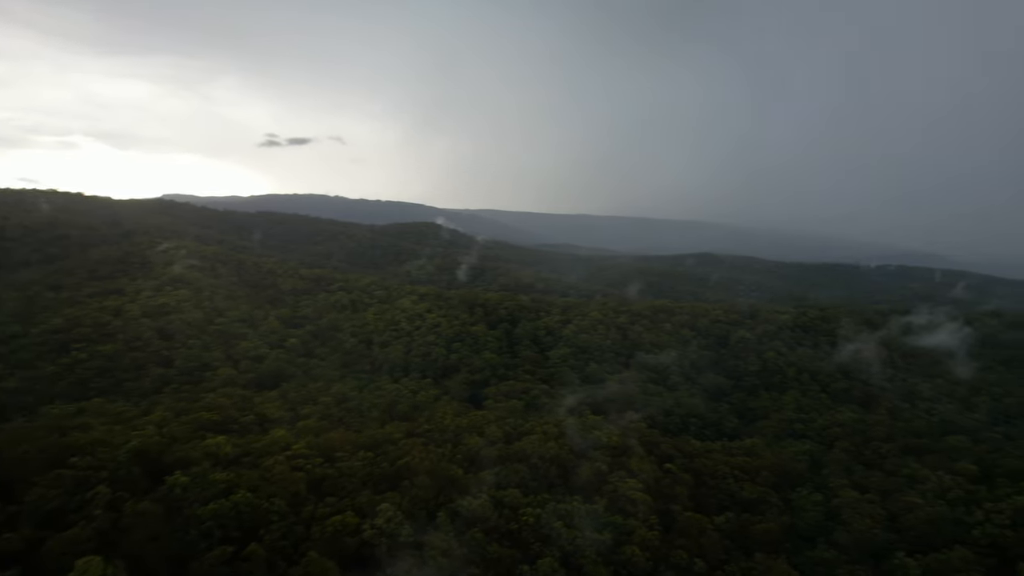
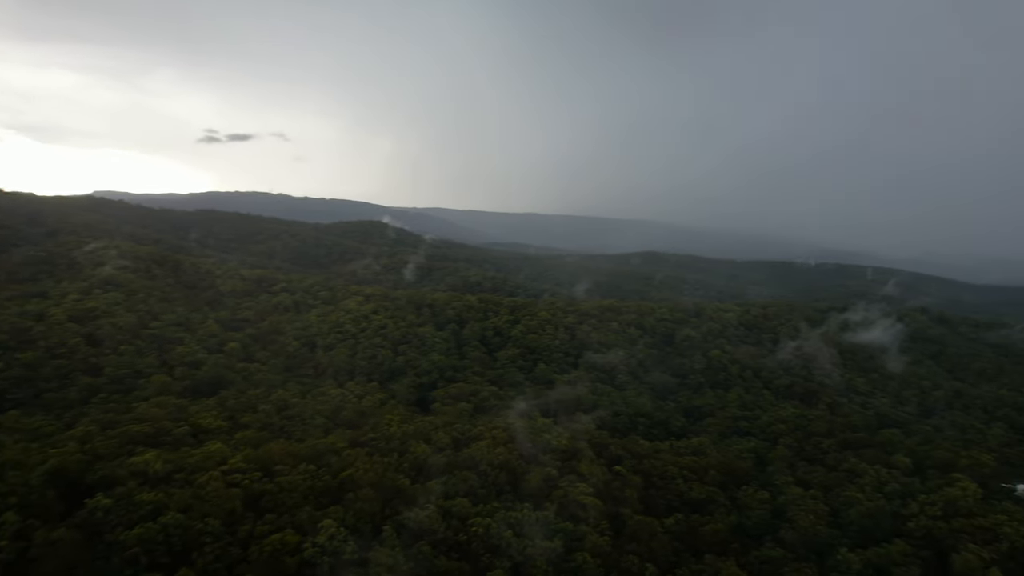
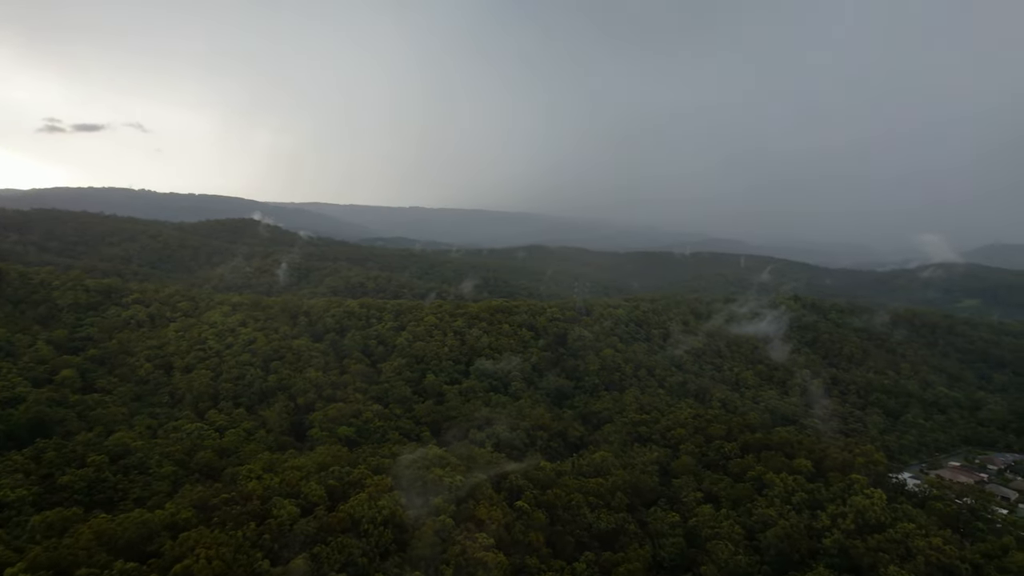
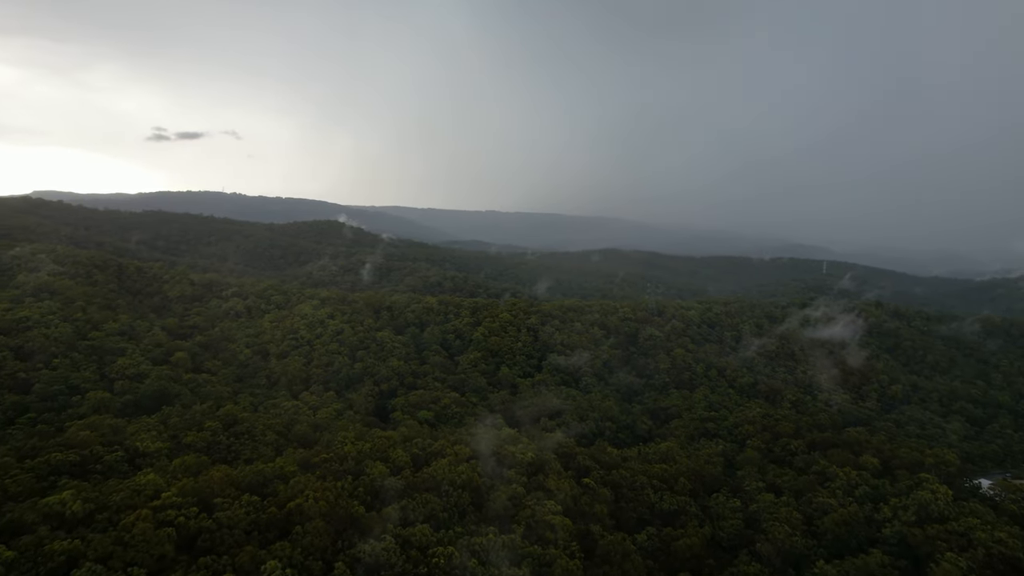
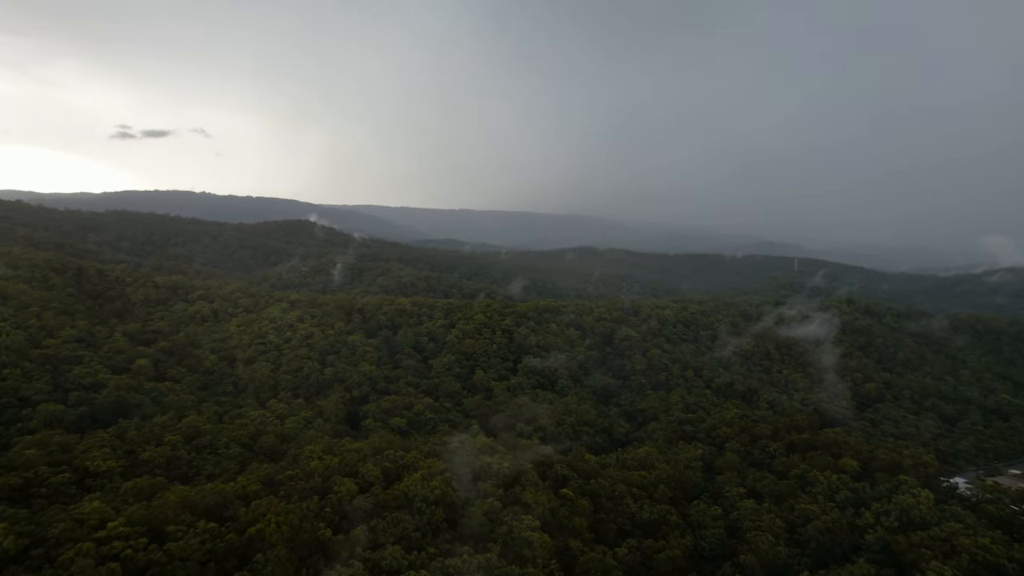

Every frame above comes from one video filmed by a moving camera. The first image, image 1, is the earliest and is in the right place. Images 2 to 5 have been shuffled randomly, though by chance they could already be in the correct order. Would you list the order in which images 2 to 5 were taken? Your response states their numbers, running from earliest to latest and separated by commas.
2, 4, 5, 3
